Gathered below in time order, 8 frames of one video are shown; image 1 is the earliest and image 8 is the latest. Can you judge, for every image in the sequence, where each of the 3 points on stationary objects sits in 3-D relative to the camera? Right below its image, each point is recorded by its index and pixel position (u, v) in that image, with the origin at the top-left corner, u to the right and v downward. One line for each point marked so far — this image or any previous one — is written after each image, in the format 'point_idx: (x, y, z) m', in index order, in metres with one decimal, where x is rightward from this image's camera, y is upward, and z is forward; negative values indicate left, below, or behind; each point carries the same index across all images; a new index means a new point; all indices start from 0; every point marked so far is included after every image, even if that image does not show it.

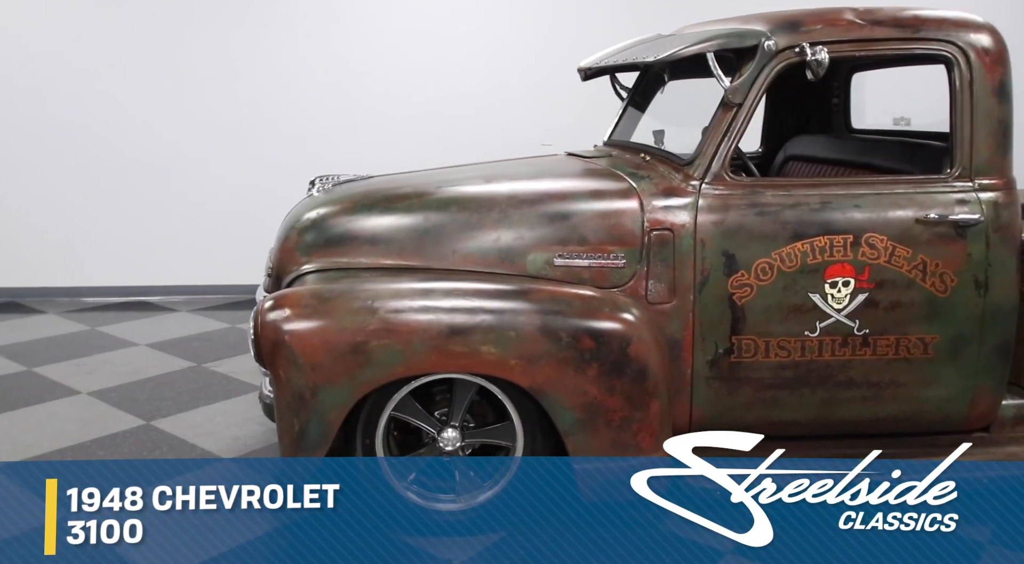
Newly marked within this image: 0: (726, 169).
0: (+0.6, +0.3, +2.1) m
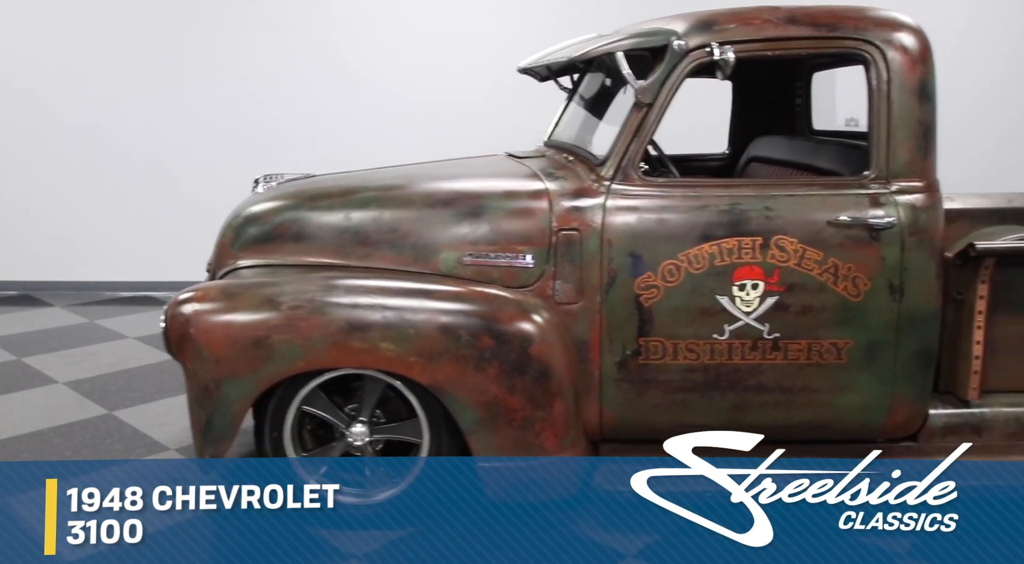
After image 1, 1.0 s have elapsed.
0: (+0.3, +0.3, +2.1) m
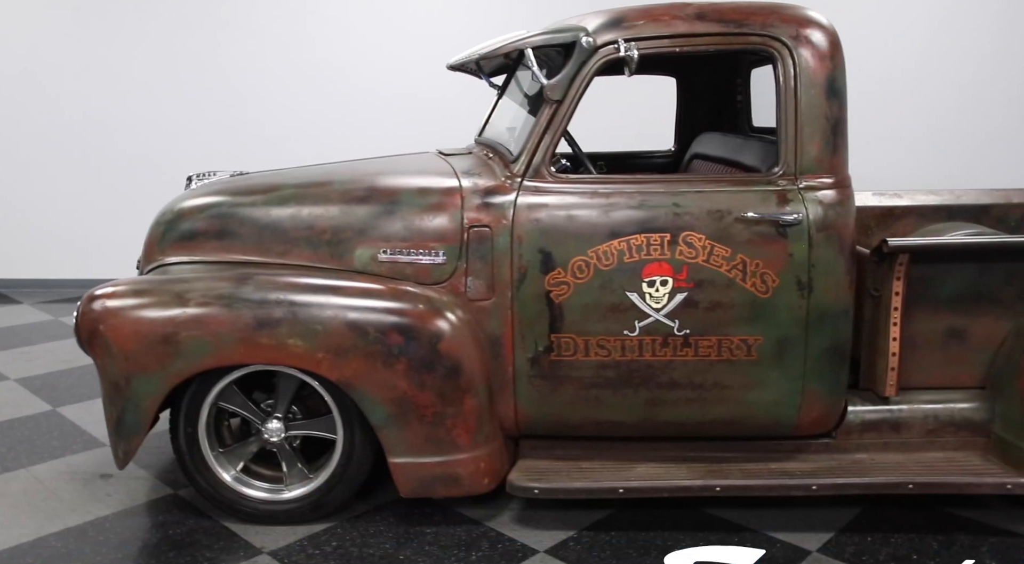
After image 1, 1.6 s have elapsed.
0: (+0.1, +0.3, +2.1) m
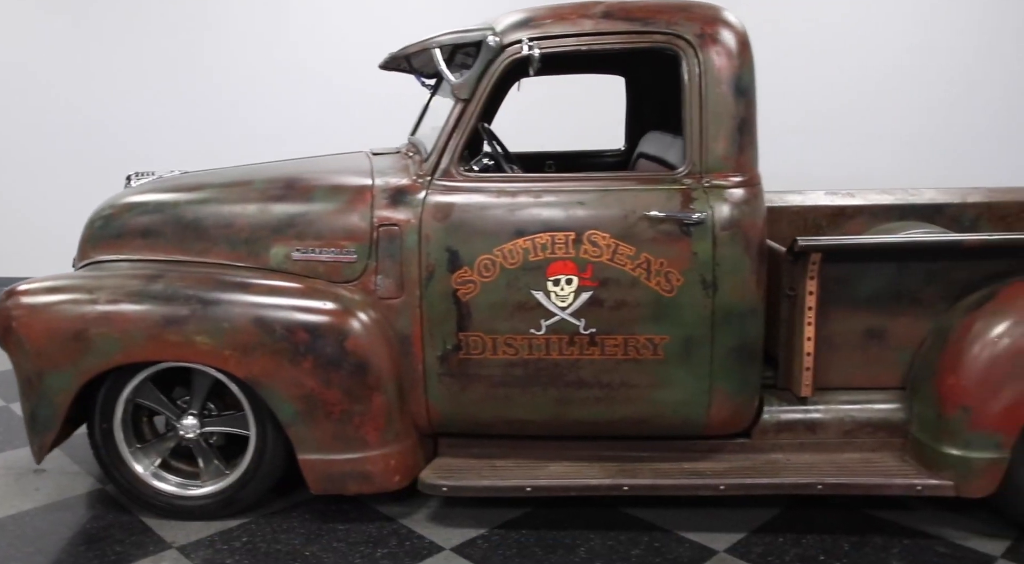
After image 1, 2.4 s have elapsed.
0: (-0.1, +0.3, +2.1) m
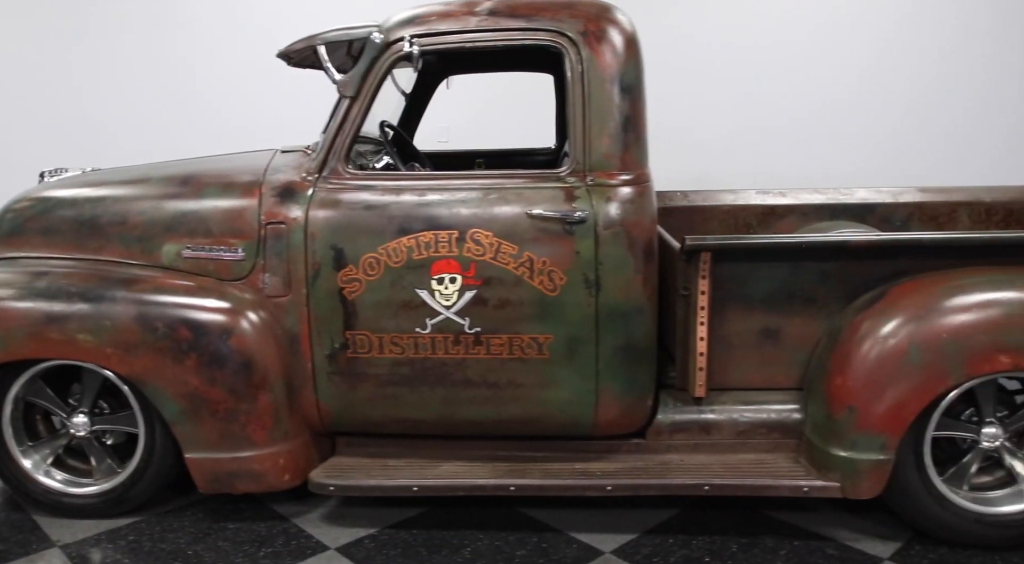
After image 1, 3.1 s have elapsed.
0: (-0.4, +0.3, +2.1) m
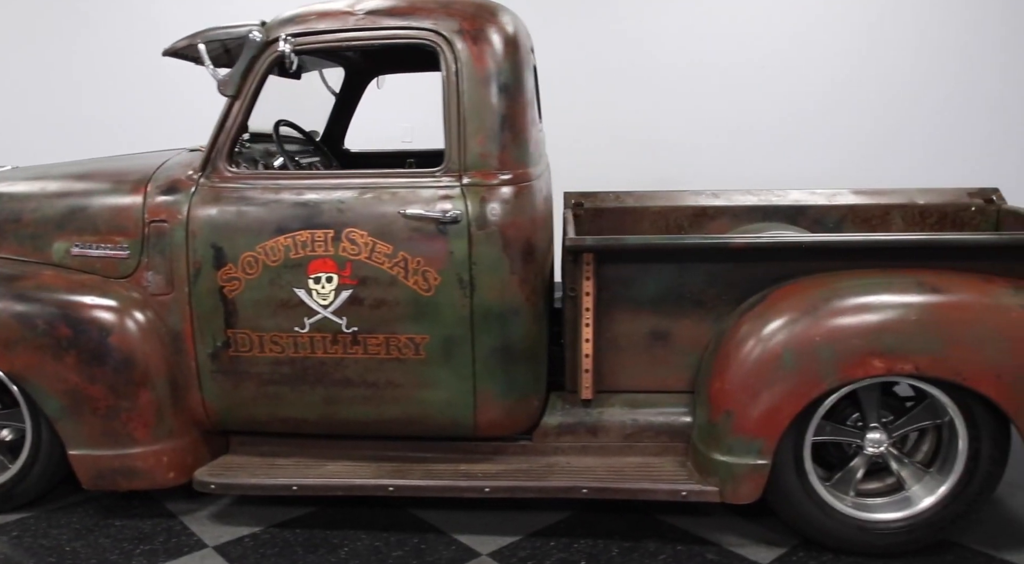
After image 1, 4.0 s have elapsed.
0: (-0.7, +0.3, +2.1) m
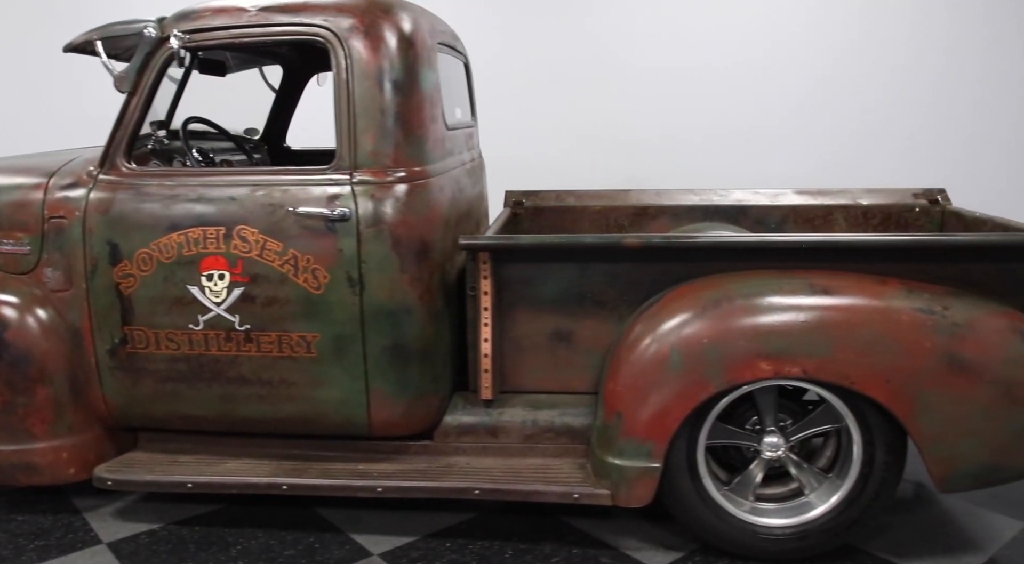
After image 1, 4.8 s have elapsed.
0: (-1.0, +0.3, +2.1) m
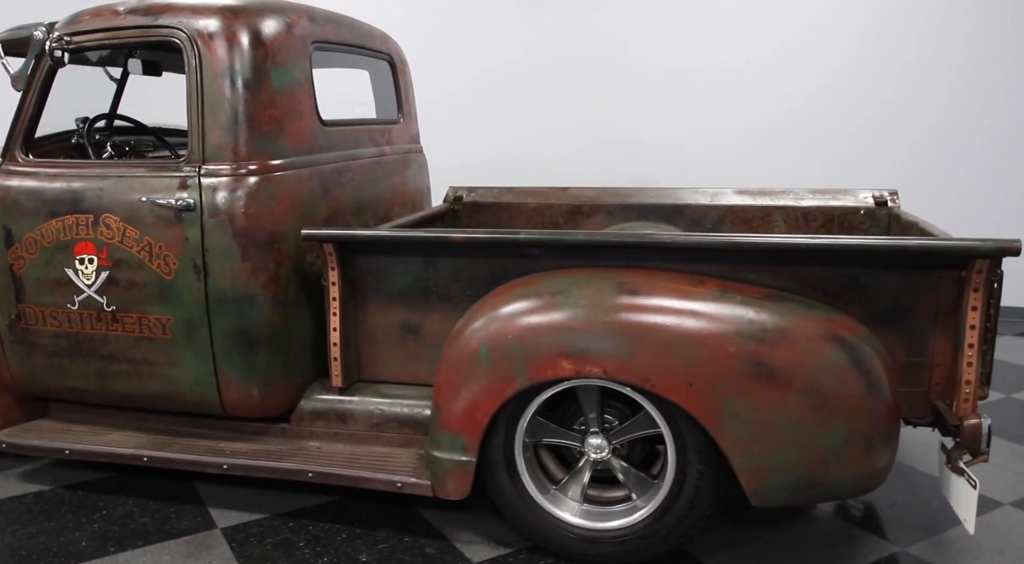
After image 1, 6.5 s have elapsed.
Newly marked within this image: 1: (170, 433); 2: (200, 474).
0: (-1.4, +0.4, +2.3) m
1: (-1.0, -0.4, +2.3) m
2: (-0.9, -0.6, +2.4) m
